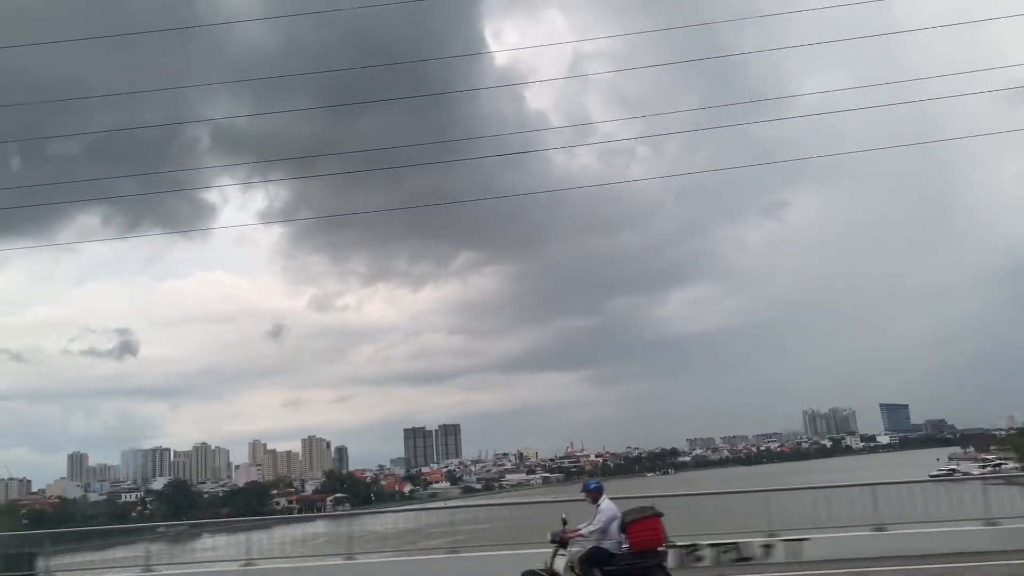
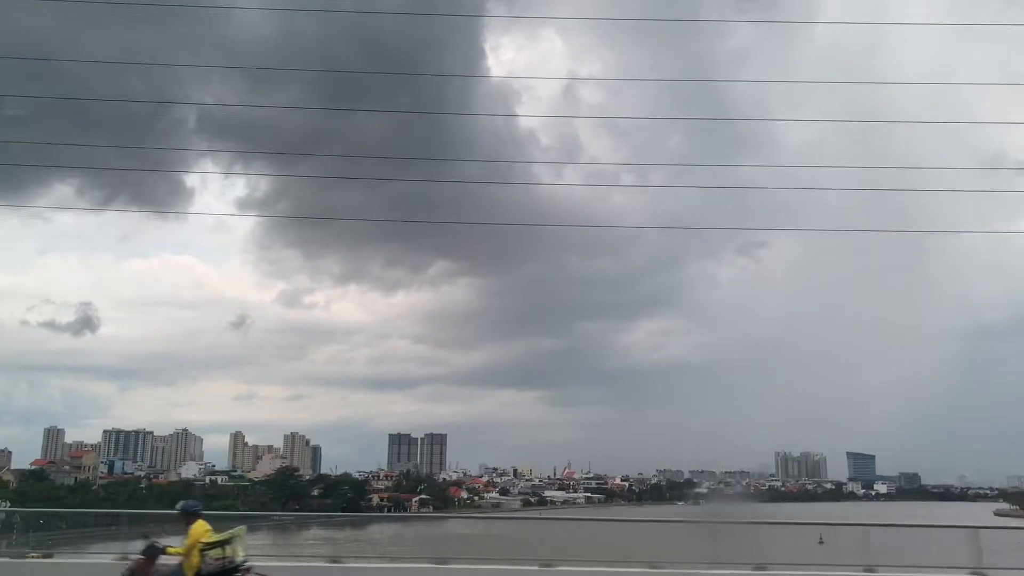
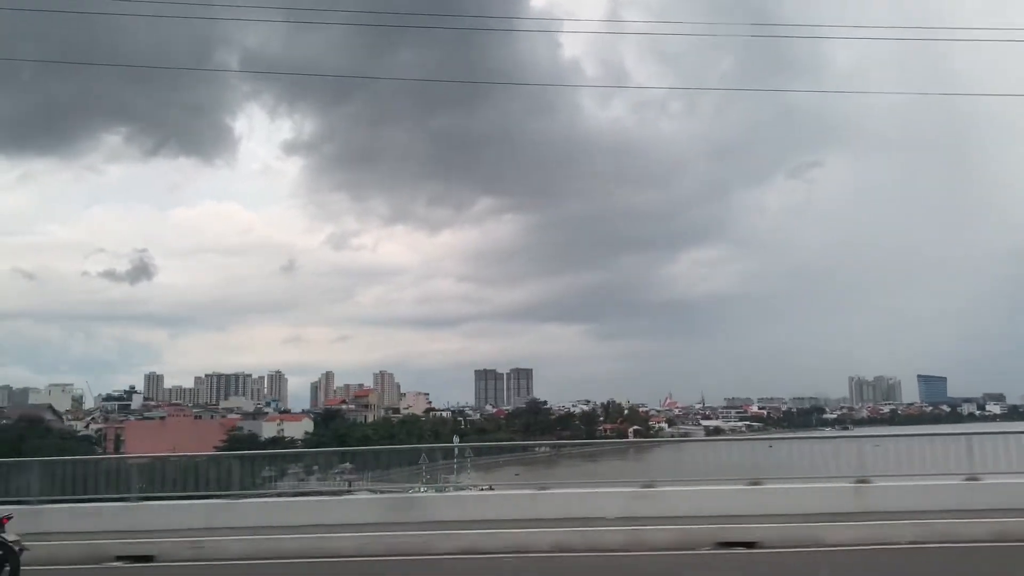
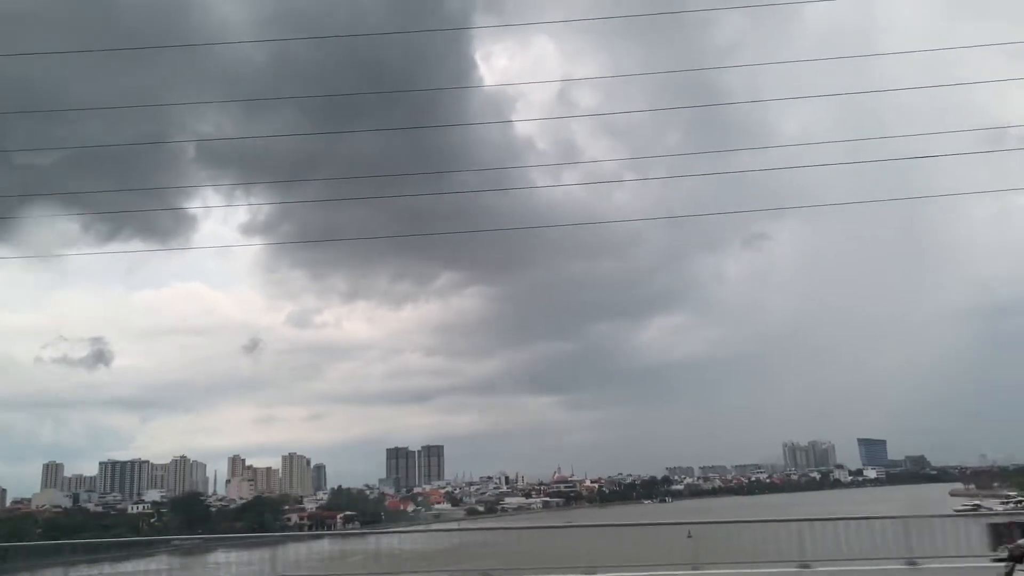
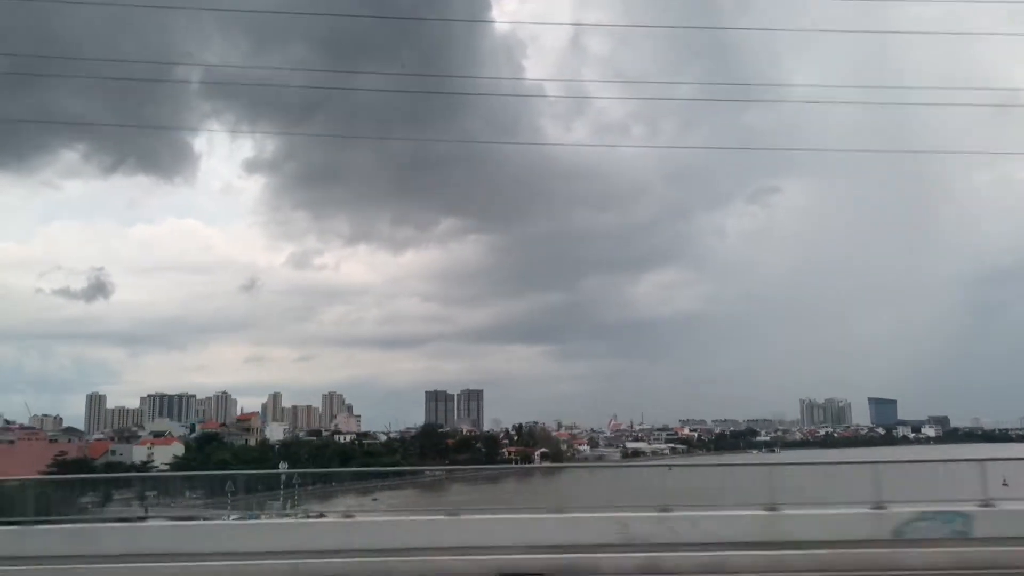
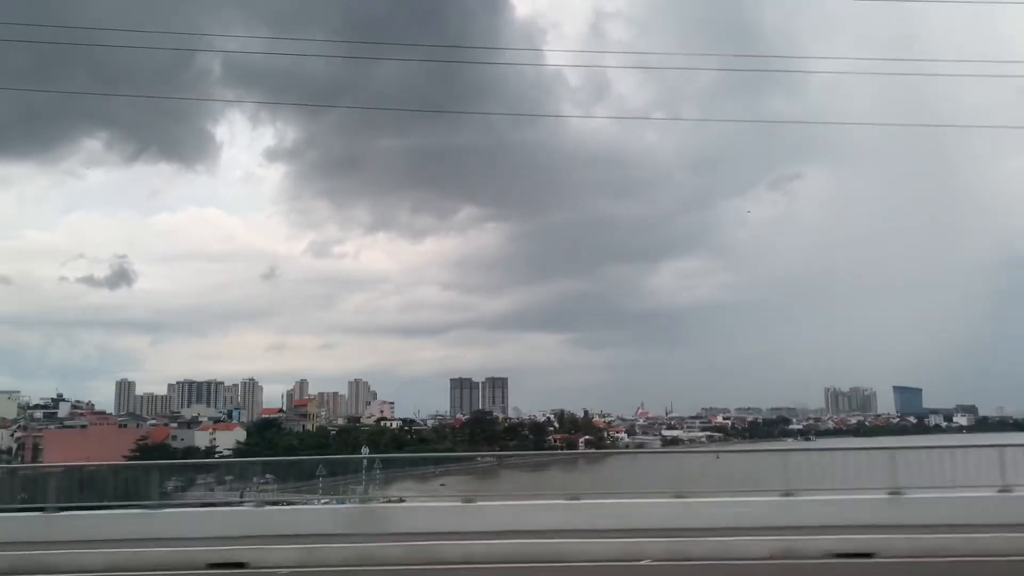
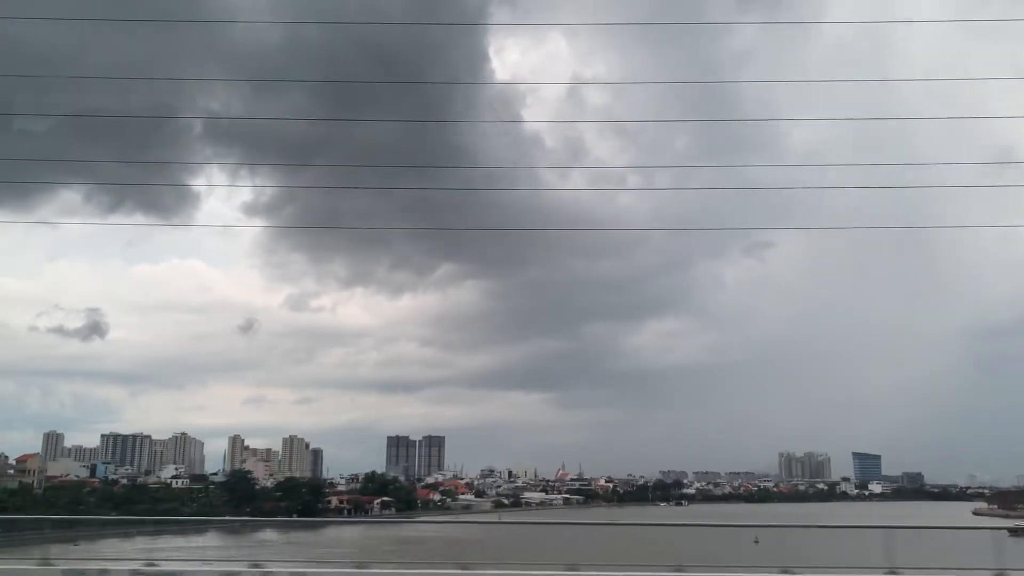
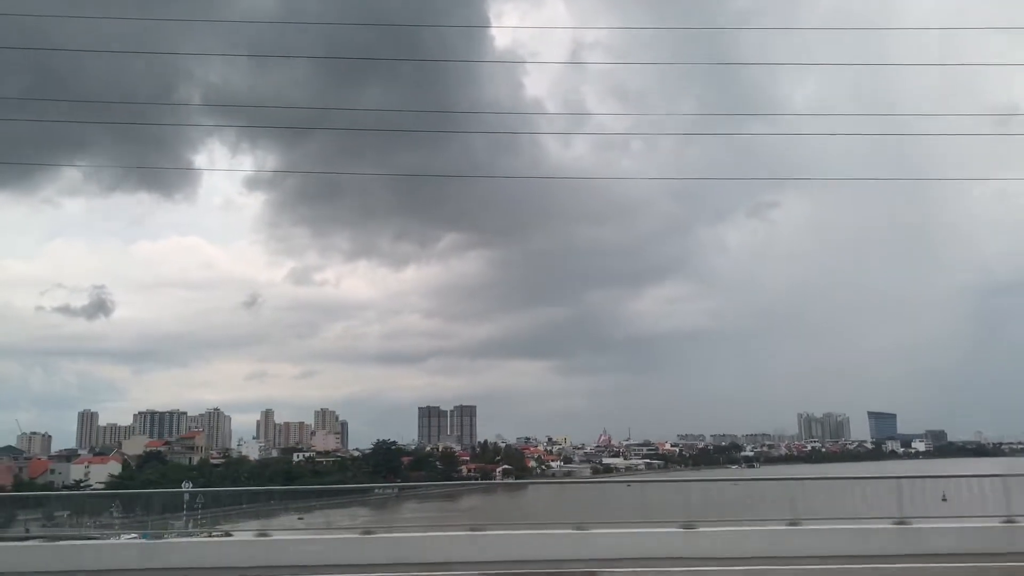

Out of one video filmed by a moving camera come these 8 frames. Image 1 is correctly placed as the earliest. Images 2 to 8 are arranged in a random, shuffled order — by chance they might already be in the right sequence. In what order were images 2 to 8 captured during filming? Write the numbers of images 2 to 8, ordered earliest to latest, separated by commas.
4, 7, 2, 8, 5, 6, 3
